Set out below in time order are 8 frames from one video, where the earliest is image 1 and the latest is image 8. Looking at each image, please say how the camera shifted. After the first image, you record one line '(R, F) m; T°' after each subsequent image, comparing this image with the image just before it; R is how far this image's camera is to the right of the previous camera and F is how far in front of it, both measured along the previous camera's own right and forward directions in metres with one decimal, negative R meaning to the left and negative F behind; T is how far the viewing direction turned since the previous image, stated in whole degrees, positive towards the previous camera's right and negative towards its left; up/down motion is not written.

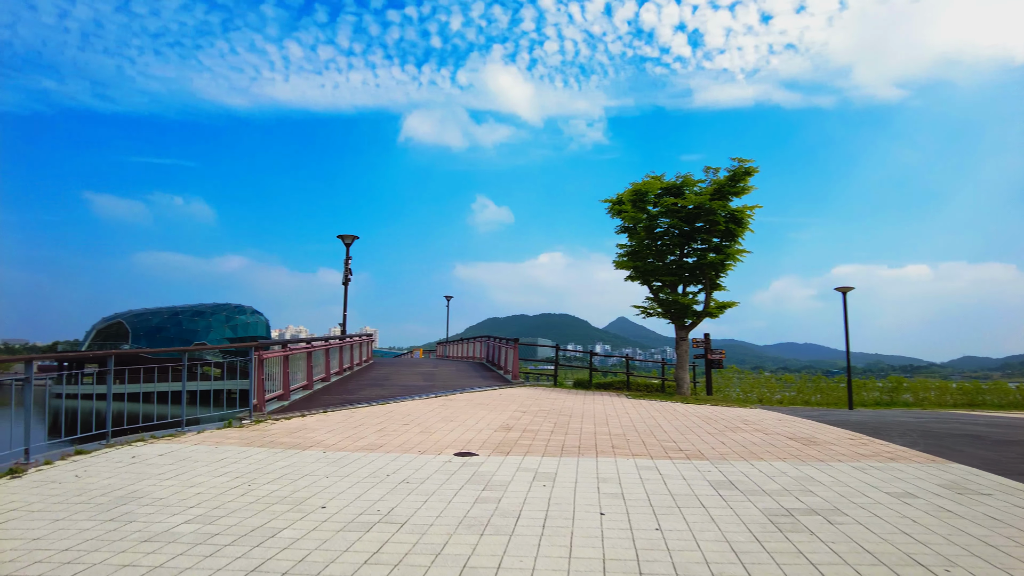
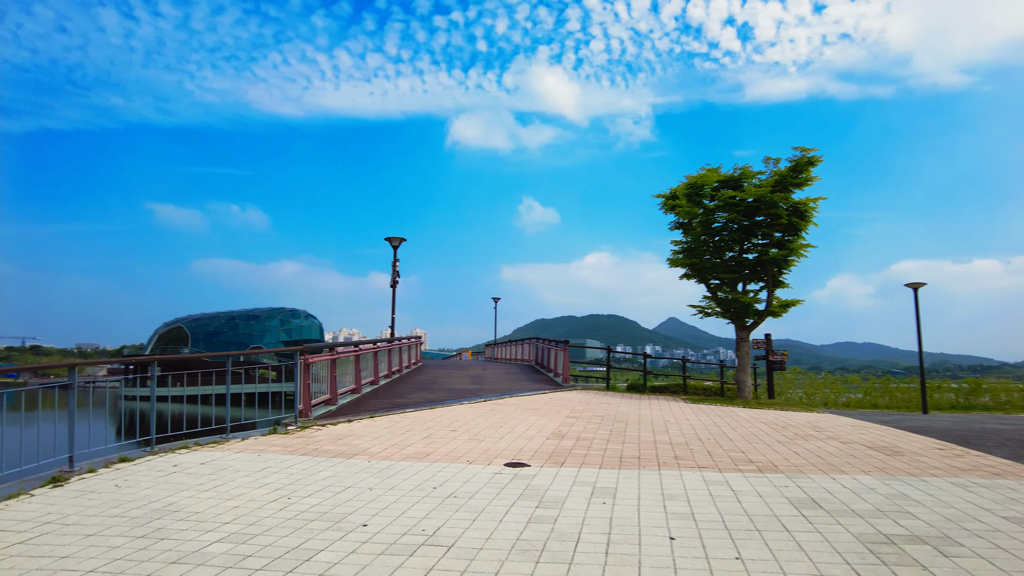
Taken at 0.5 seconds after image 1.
(-0.1, +0.5) m; -5°
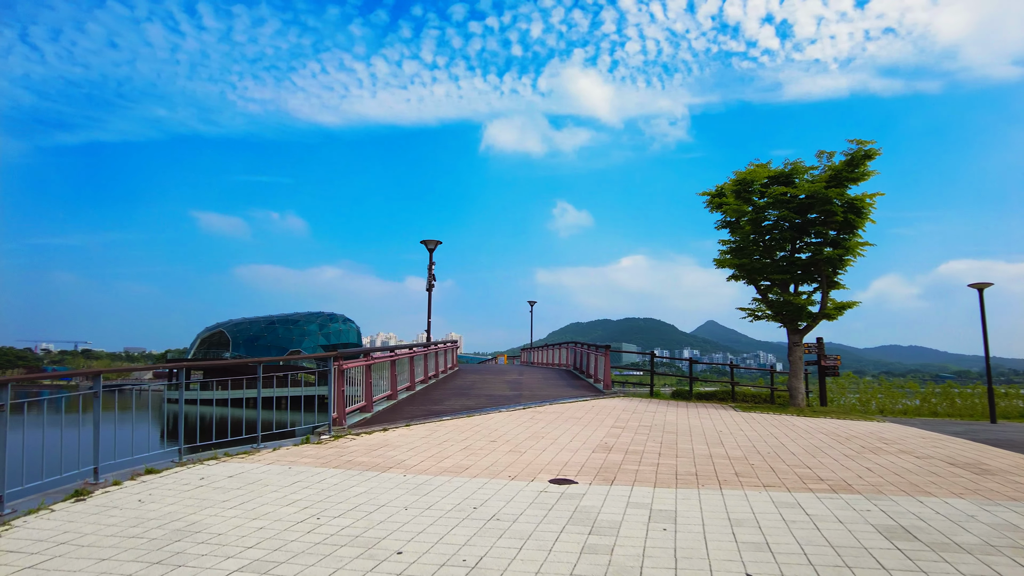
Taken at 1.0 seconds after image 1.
(-0.1, +0.5) m; -3°
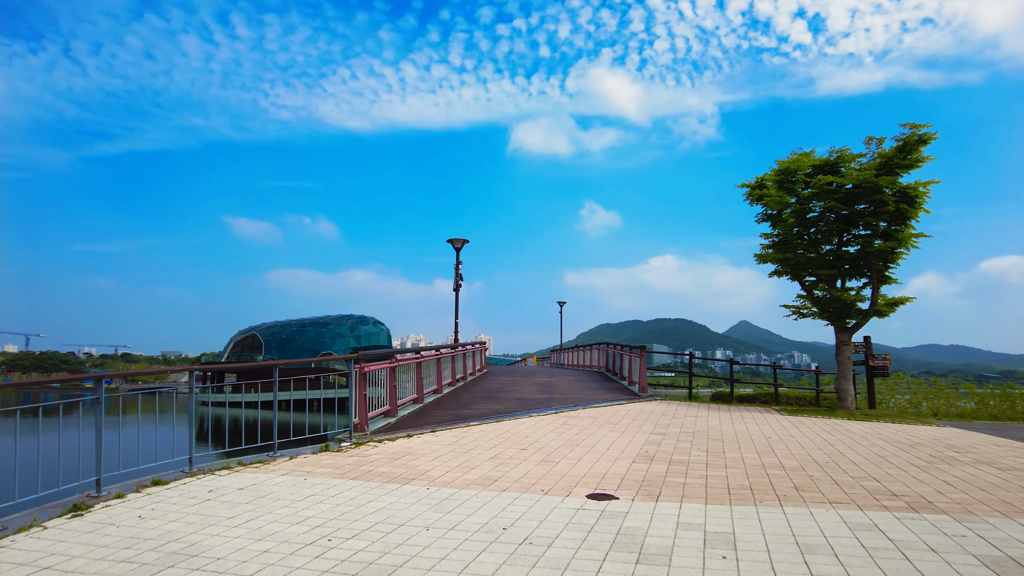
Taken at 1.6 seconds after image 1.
(0.0, +0.5) m; -3°
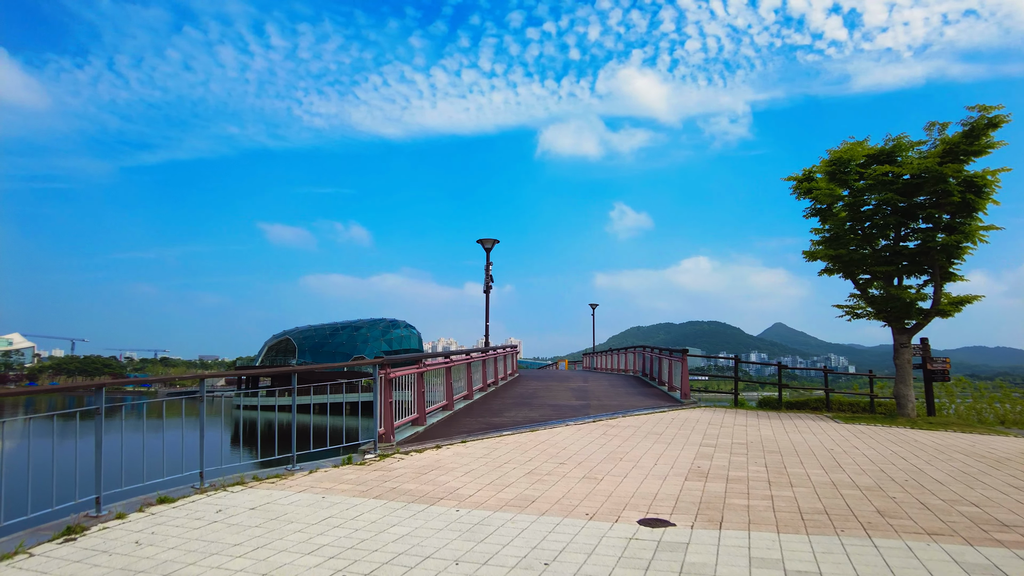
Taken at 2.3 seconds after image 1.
(-0.1, +0.6) m; -3°
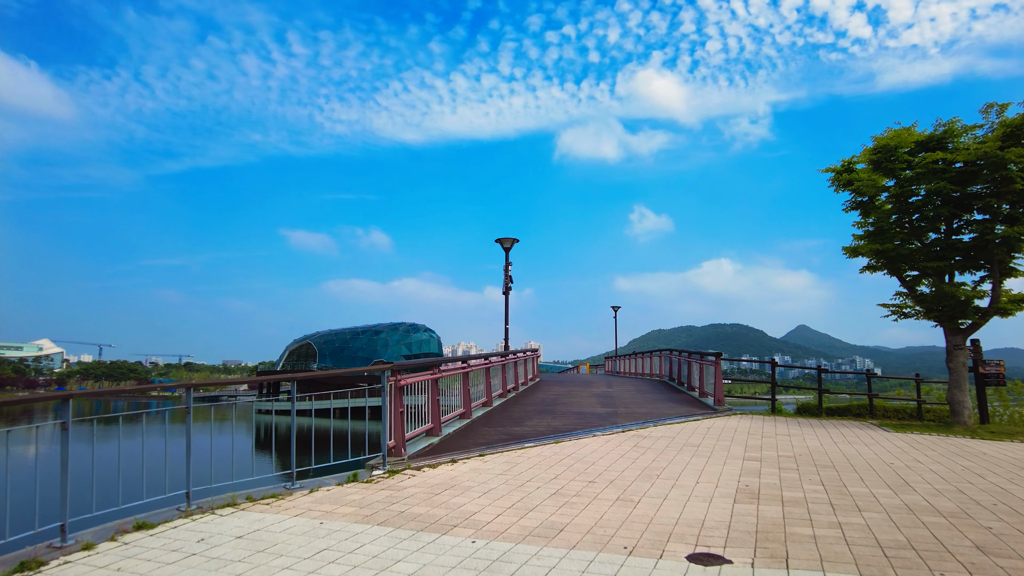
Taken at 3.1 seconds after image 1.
(0.0, +0.7) m; -2°
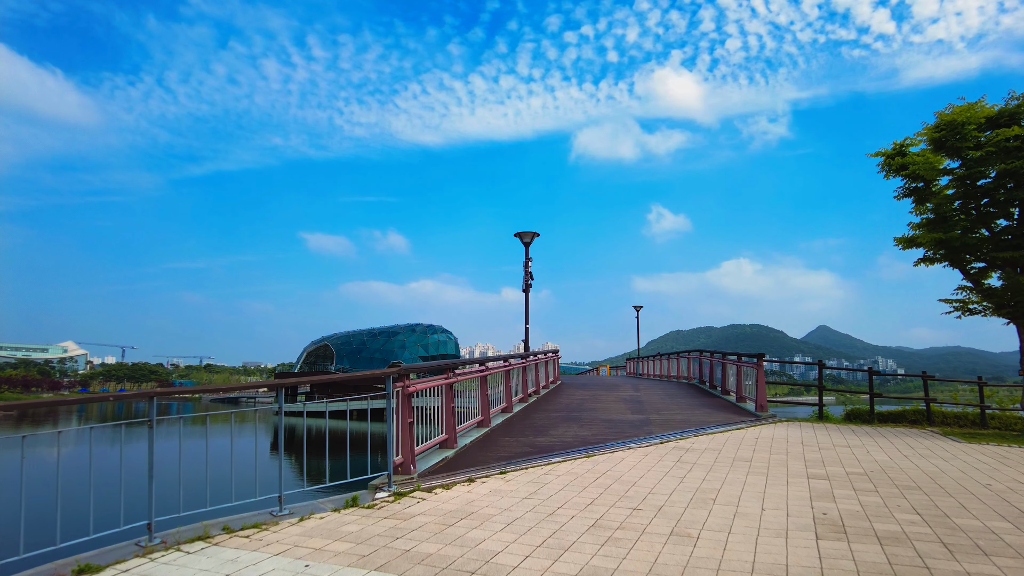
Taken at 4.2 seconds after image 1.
(-0.1, +0.9) m; -2°
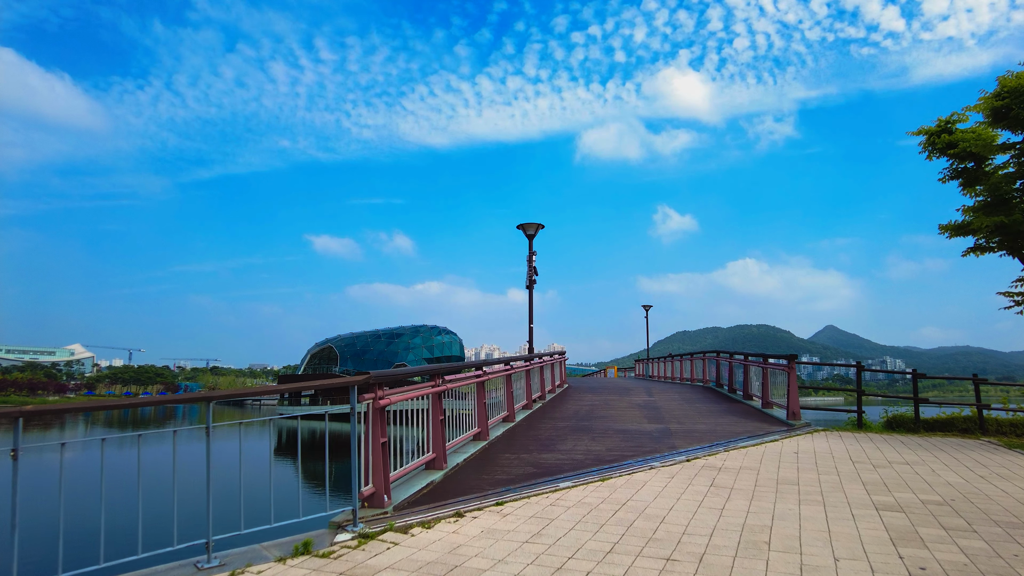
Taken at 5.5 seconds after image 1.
(+0.1, +1.1) m; -1°
